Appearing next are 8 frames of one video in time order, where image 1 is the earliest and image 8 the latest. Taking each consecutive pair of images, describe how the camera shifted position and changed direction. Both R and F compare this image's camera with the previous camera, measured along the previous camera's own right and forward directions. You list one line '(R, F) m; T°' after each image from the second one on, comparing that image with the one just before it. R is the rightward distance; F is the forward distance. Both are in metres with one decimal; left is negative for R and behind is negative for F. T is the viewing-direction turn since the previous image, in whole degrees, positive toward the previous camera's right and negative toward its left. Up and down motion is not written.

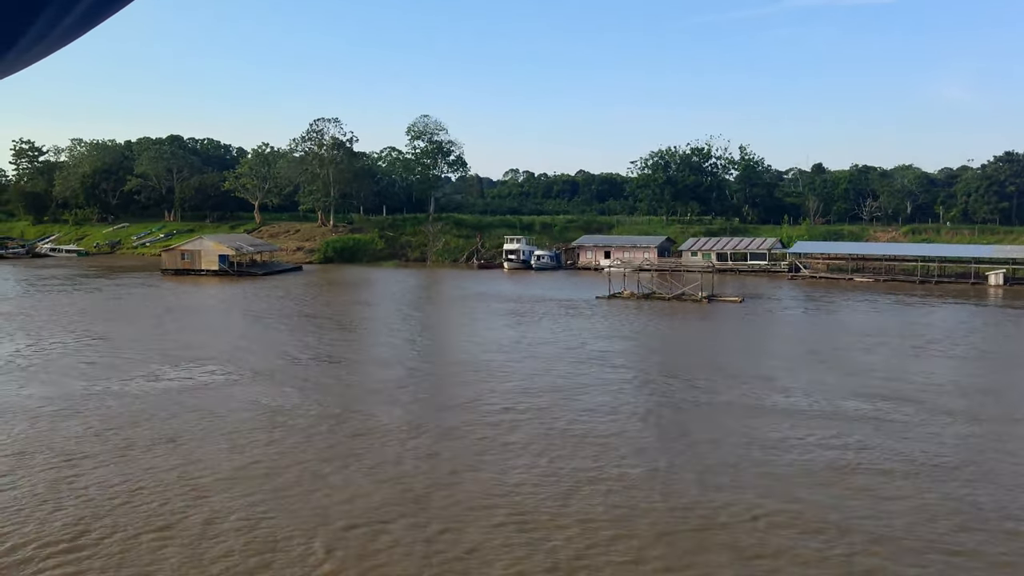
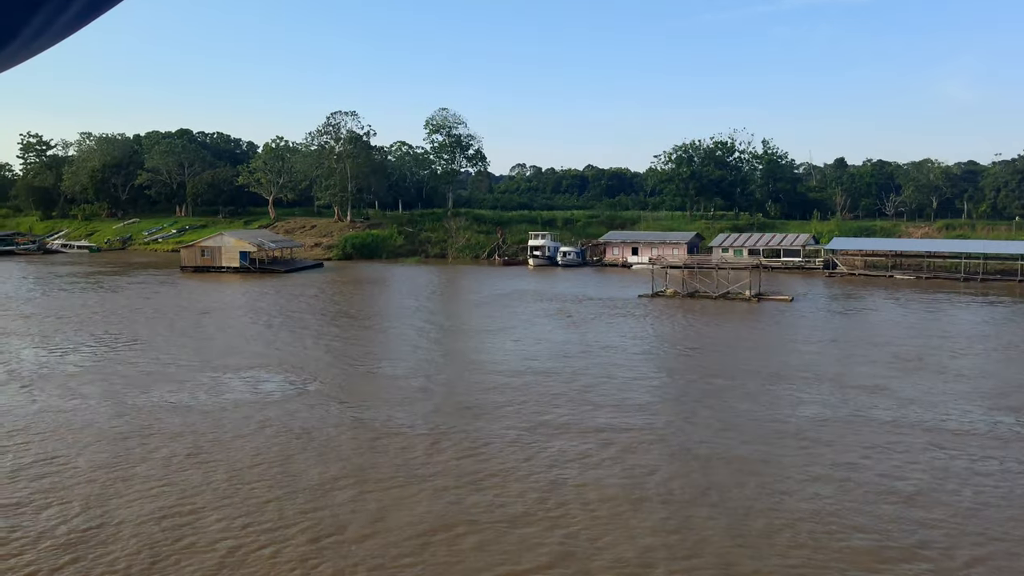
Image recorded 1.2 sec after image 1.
(-1.0, +0.9) m; 0°
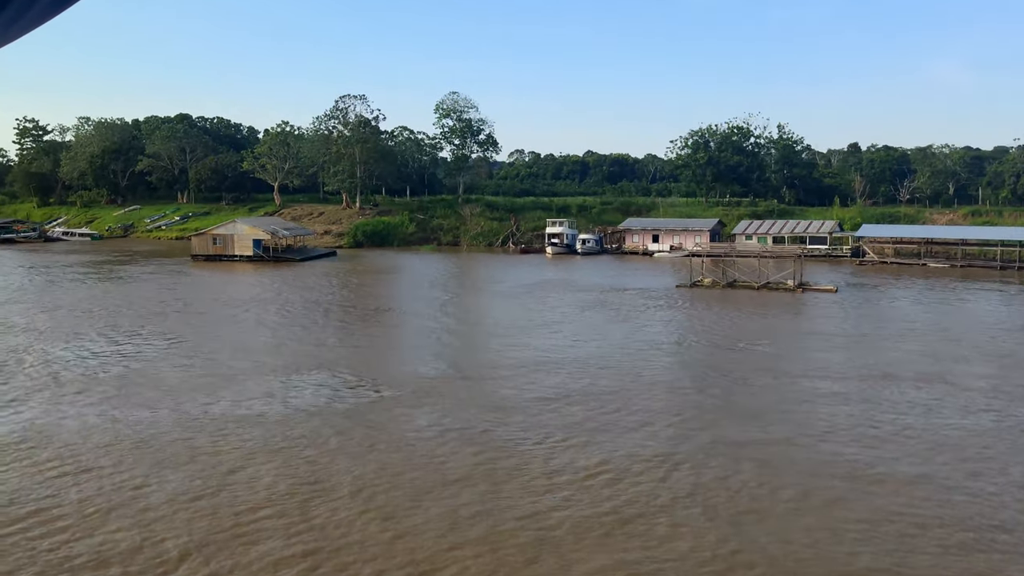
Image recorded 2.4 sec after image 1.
(-1.0, +0.9) m; +1°
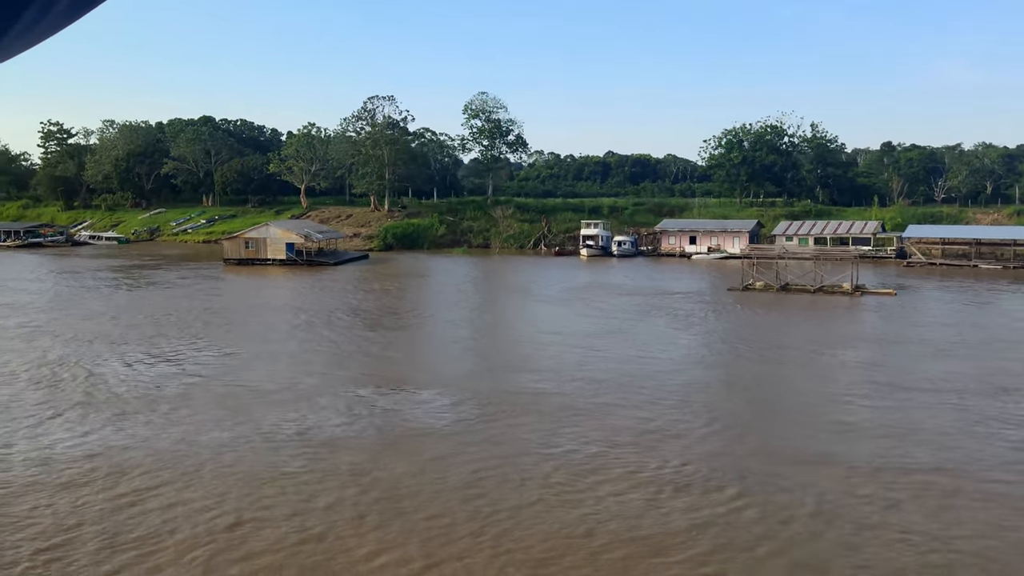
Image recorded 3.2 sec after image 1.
(-0.8, +0.7) m; -1°
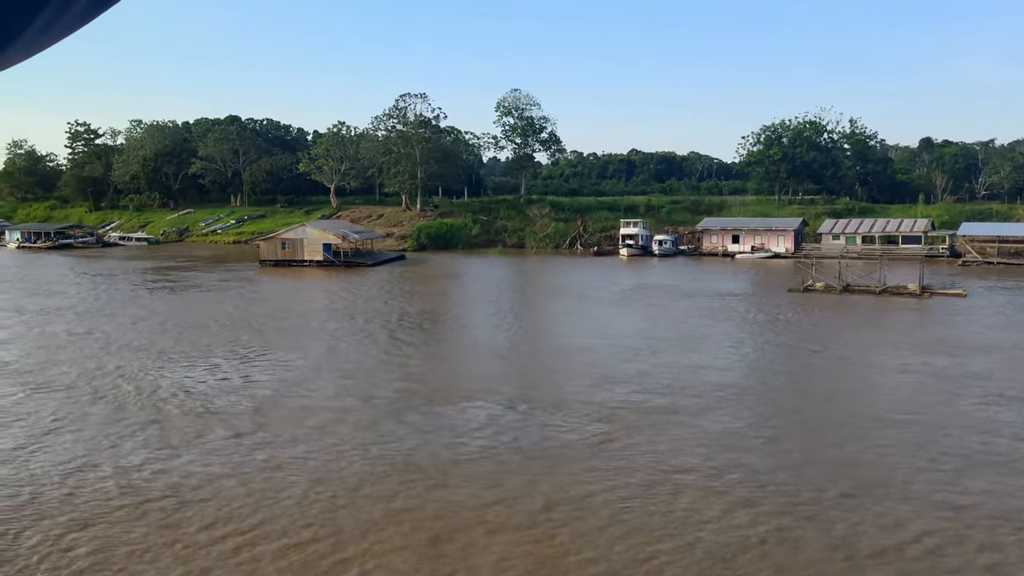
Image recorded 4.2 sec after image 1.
(-0.8, +0.7) m; -1°
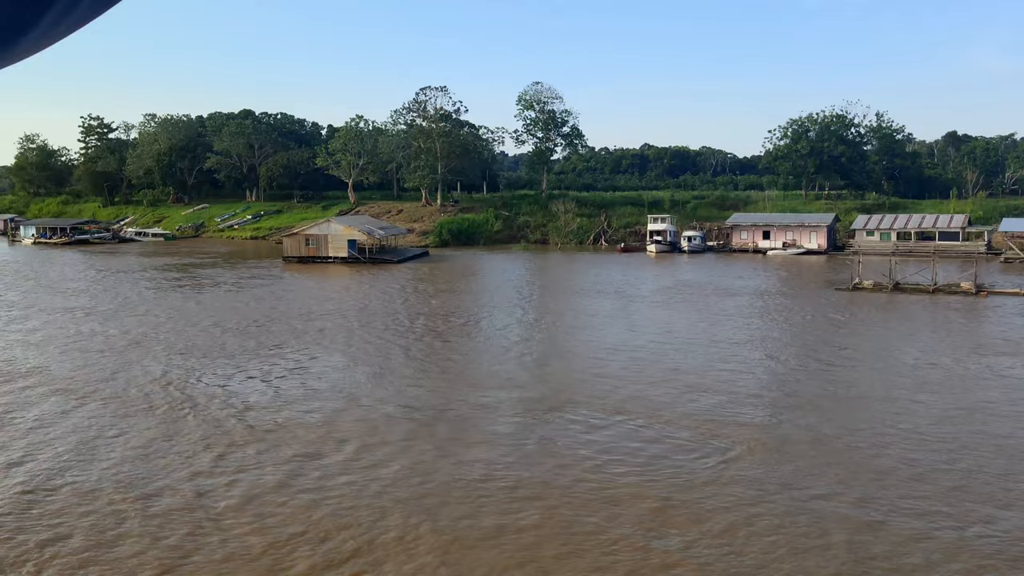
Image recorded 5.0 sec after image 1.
(-0.7, +0.7) m; 0°
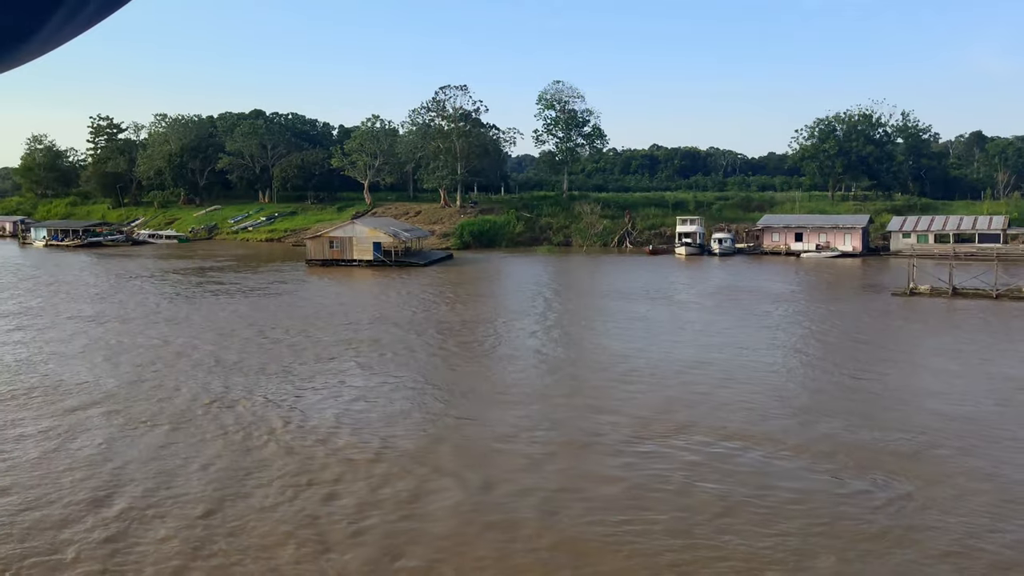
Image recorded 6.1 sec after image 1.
(-0.9, +0.9) m; 0°
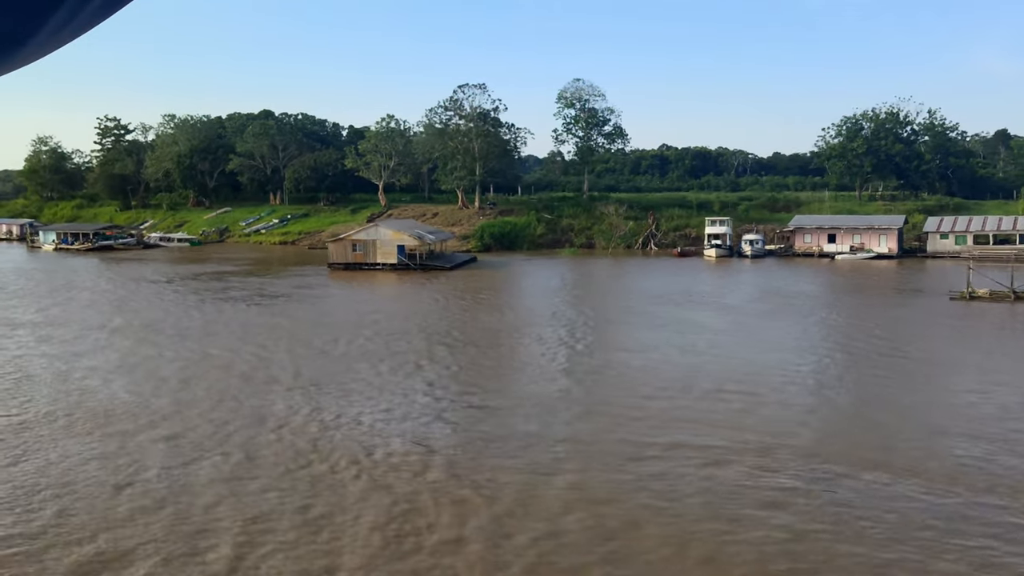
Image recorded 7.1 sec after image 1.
(-0.8, +1.0) m; 0°
